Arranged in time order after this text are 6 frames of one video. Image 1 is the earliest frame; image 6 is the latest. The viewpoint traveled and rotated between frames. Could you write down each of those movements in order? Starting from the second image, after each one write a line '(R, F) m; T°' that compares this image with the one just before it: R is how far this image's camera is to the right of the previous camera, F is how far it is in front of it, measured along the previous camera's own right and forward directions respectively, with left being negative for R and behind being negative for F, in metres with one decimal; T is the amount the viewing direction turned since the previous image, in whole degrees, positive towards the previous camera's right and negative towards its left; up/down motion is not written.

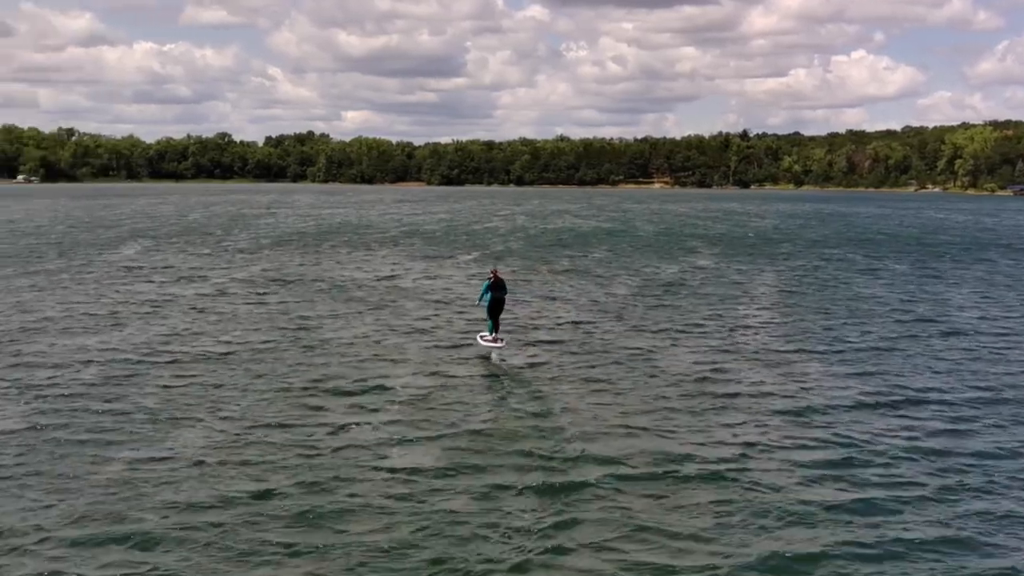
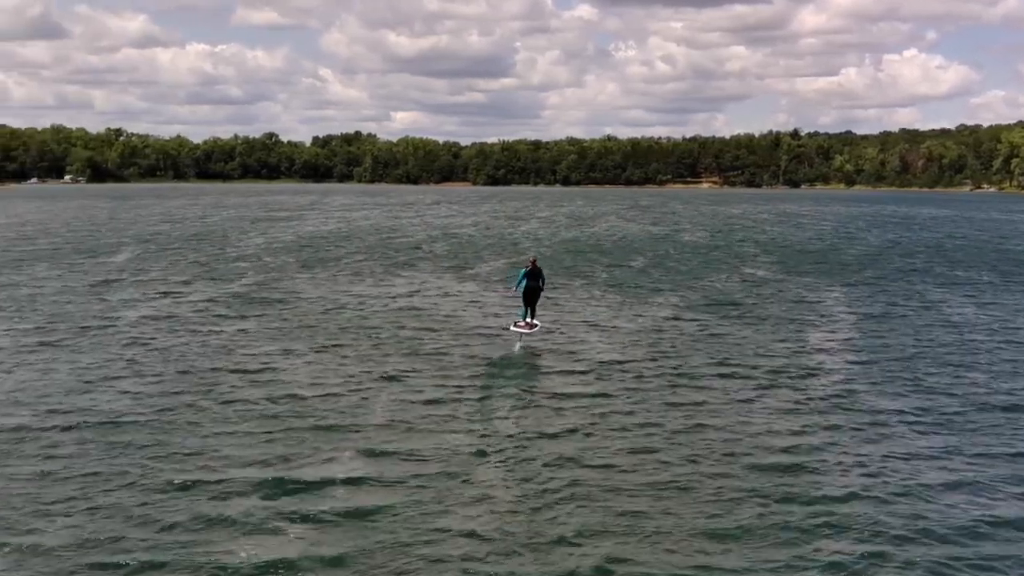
(+0.5, +5.4) m; -2°
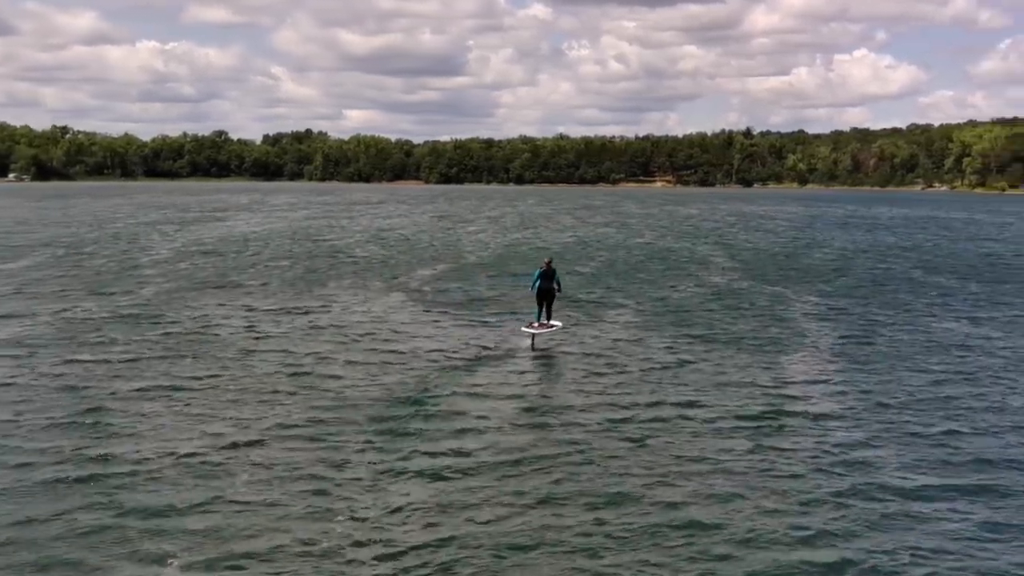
(+0.5, +4.0) m; +2°
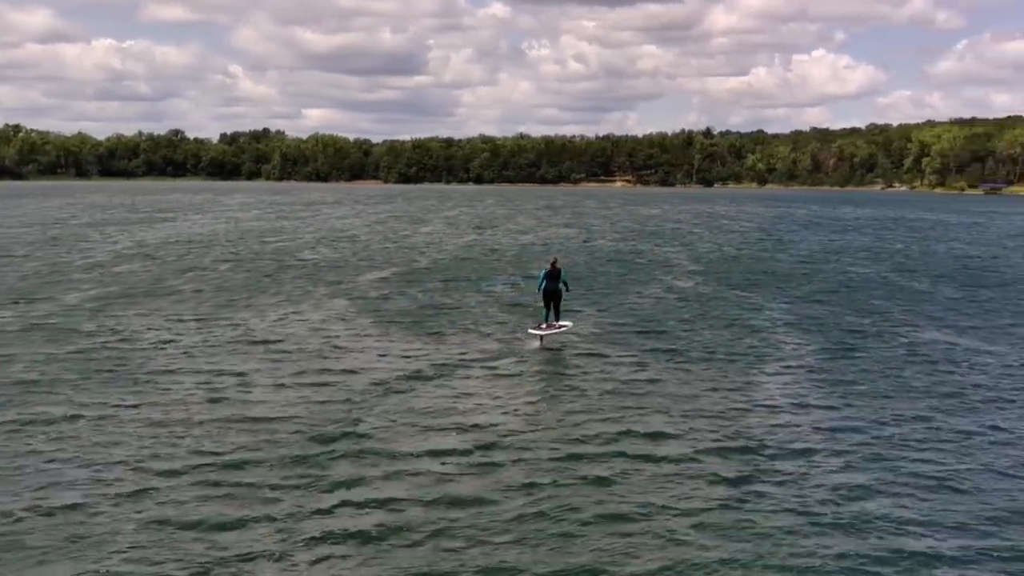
(+0.2, +3.0) m; +2°
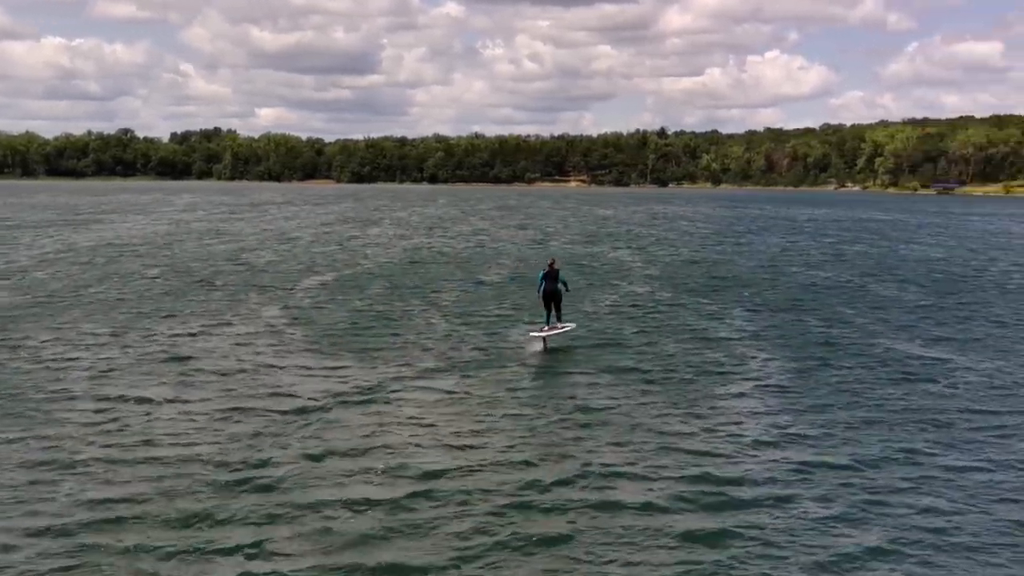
(+0.3, +2.8) m; +2°
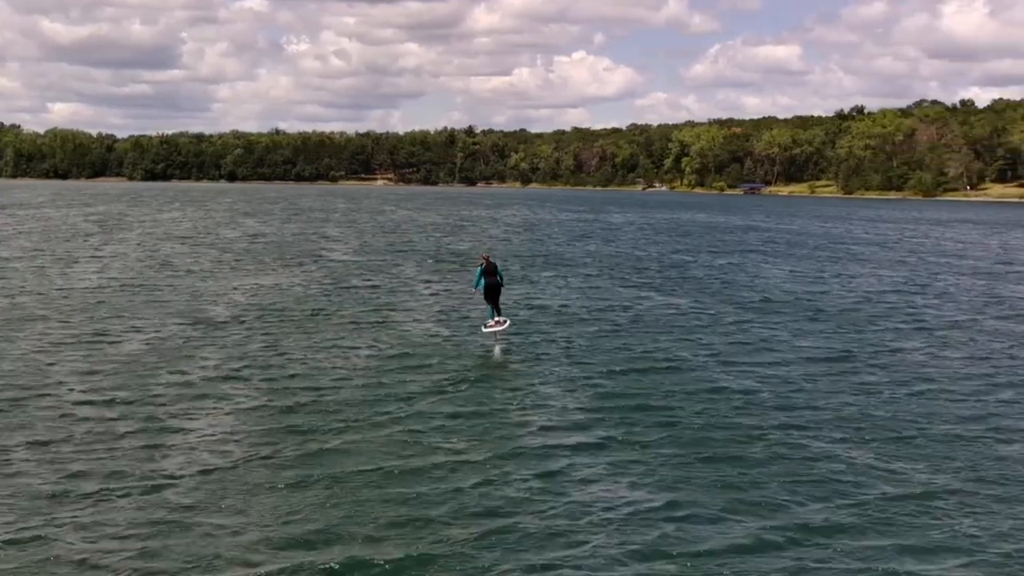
(+1.4, +12.1) m; +8°
